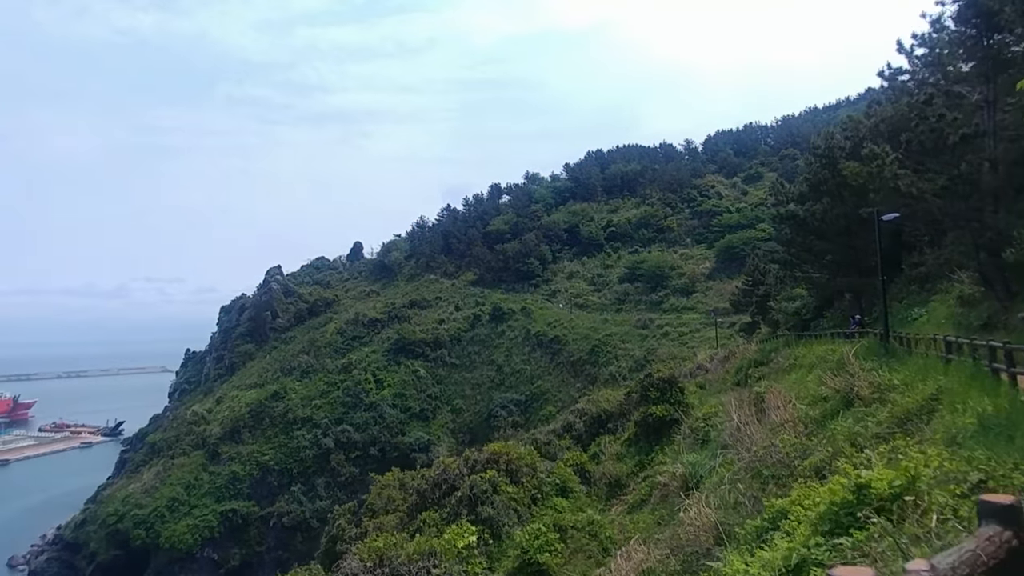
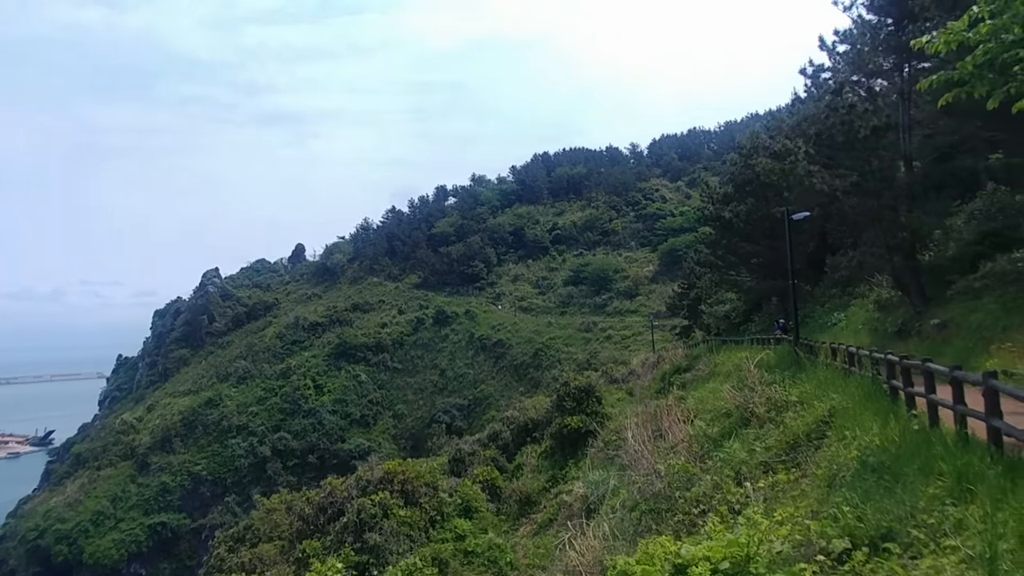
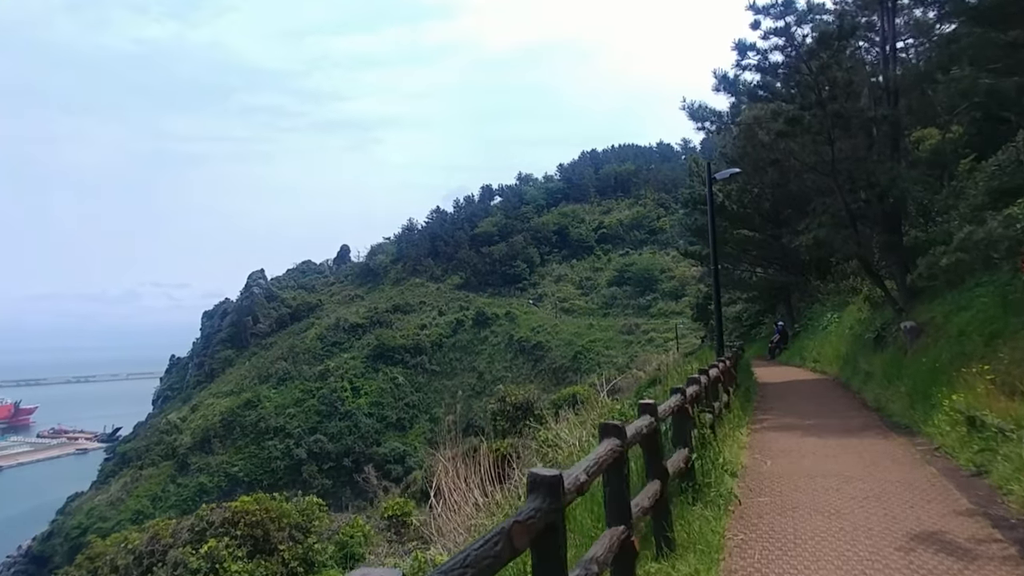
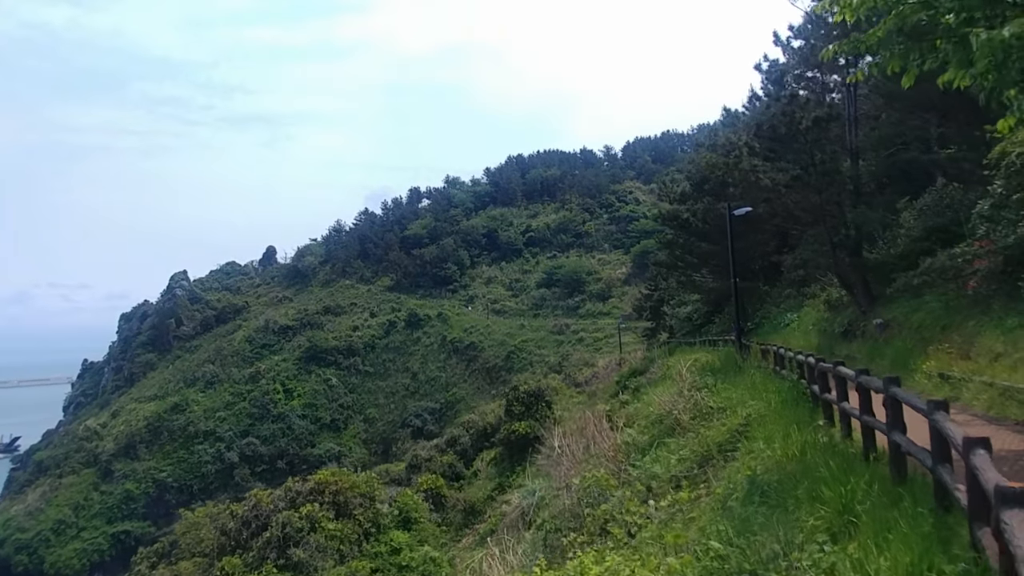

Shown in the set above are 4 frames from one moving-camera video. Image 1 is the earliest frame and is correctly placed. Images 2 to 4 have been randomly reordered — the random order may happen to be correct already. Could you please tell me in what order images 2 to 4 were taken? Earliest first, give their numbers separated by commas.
2, 4, 3
